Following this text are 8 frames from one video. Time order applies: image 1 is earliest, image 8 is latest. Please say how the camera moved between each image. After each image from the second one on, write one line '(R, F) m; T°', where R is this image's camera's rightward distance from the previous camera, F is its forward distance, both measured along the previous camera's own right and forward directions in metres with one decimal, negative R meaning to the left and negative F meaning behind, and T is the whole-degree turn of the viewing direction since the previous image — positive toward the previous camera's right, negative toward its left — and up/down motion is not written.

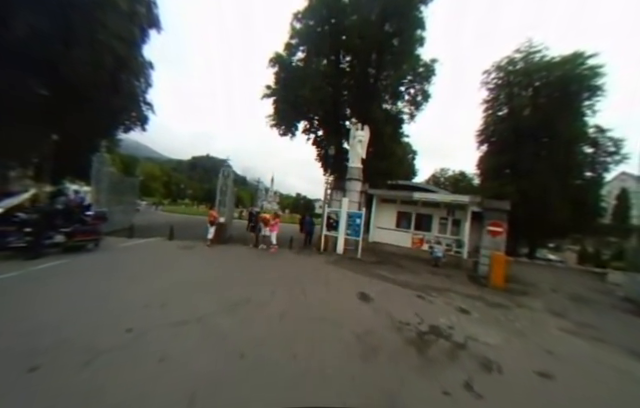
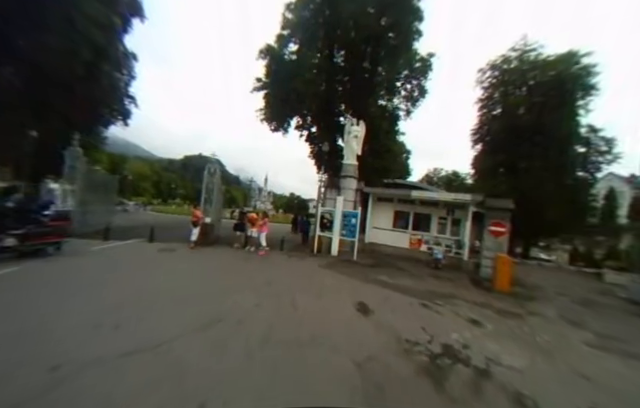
(0.0, +0.8) m; +1°
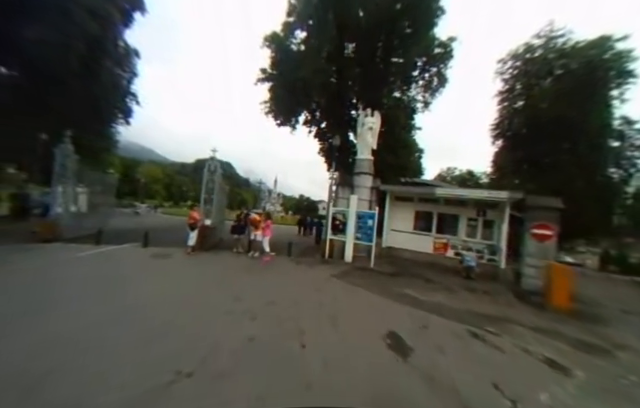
(-0.1, +1.4) m; -2°
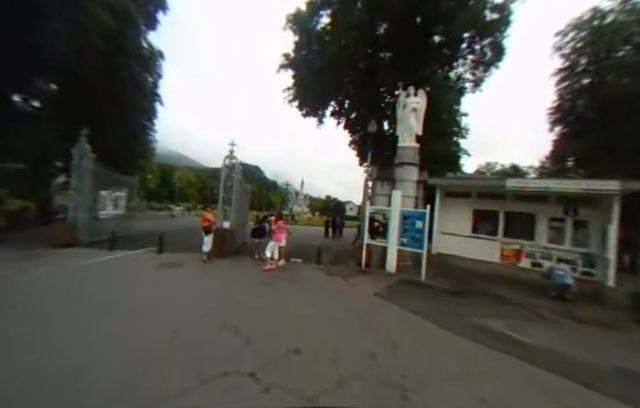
(-0.3, +1.9) m; -6°
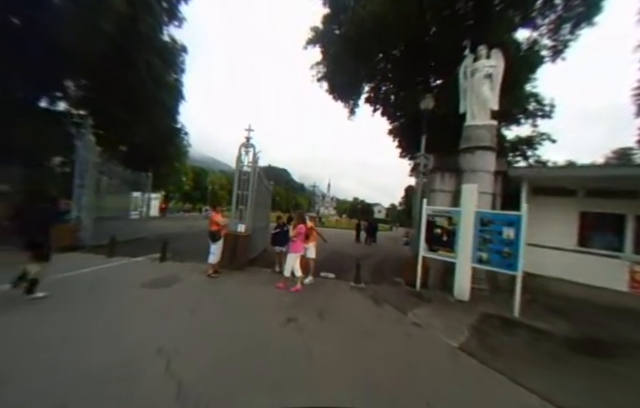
(-0.4, +2.3) m; -6°
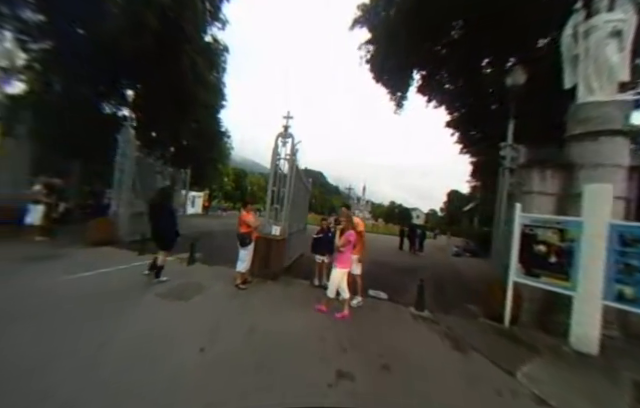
(-0.4, +1.4) m; -8°
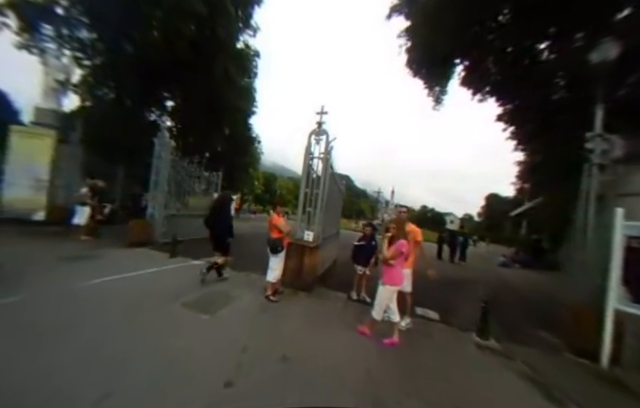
(-0.3, +0.7) m; -6°
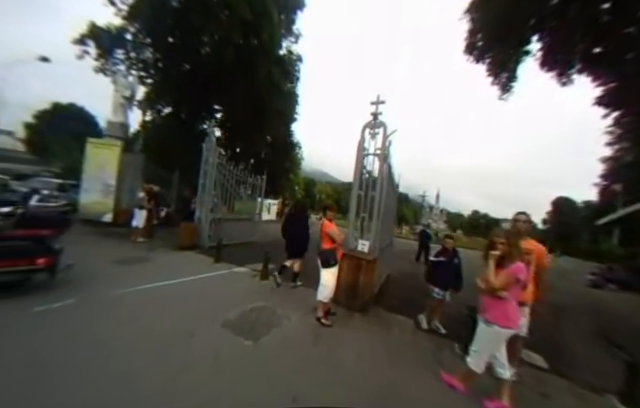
(-0.4, +0.9) m; -9°
